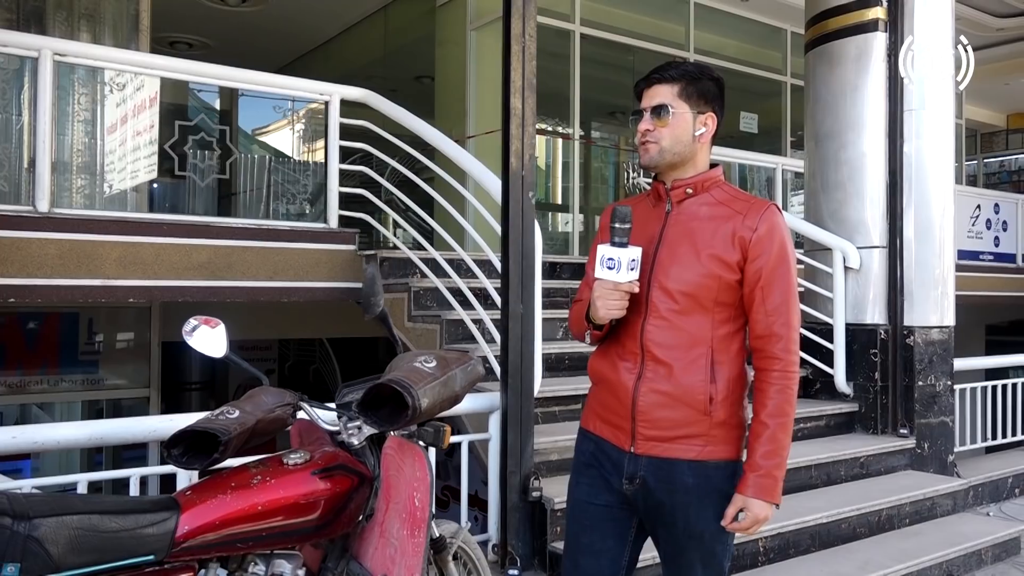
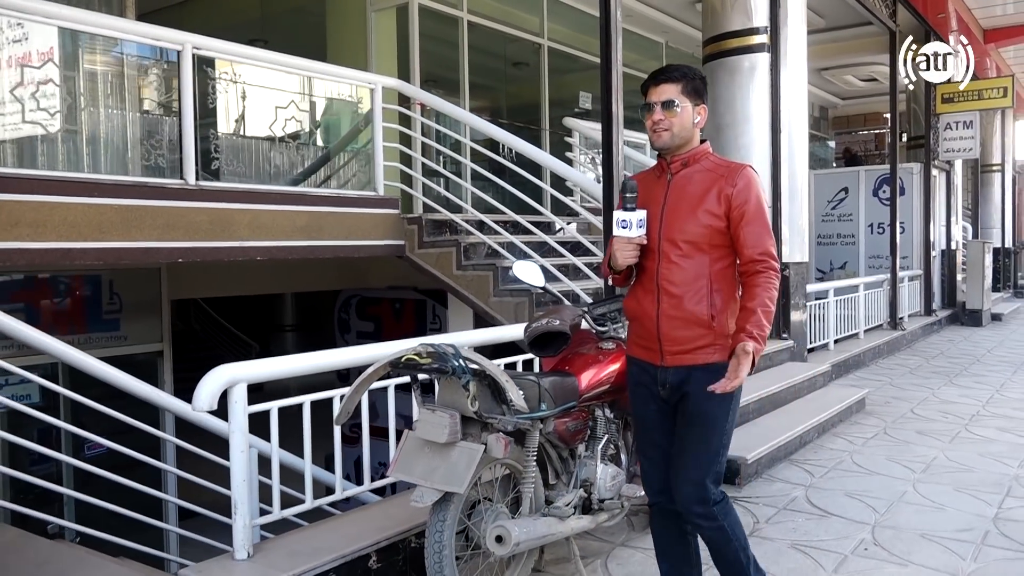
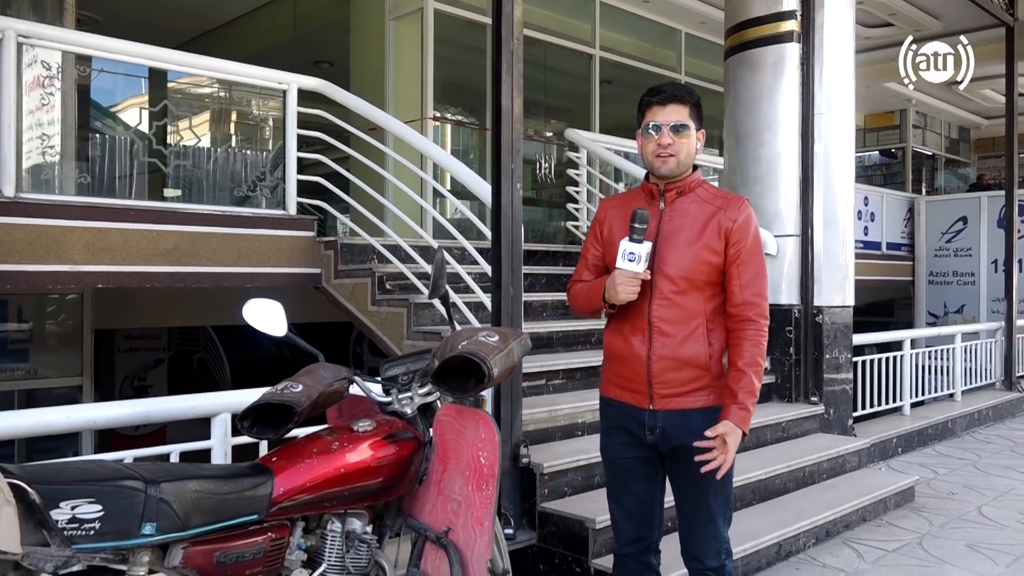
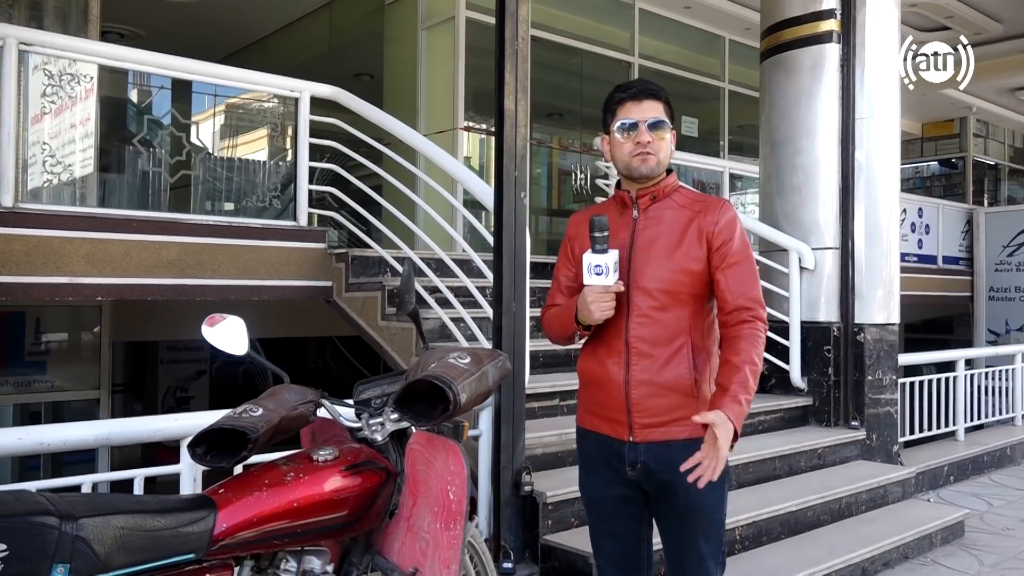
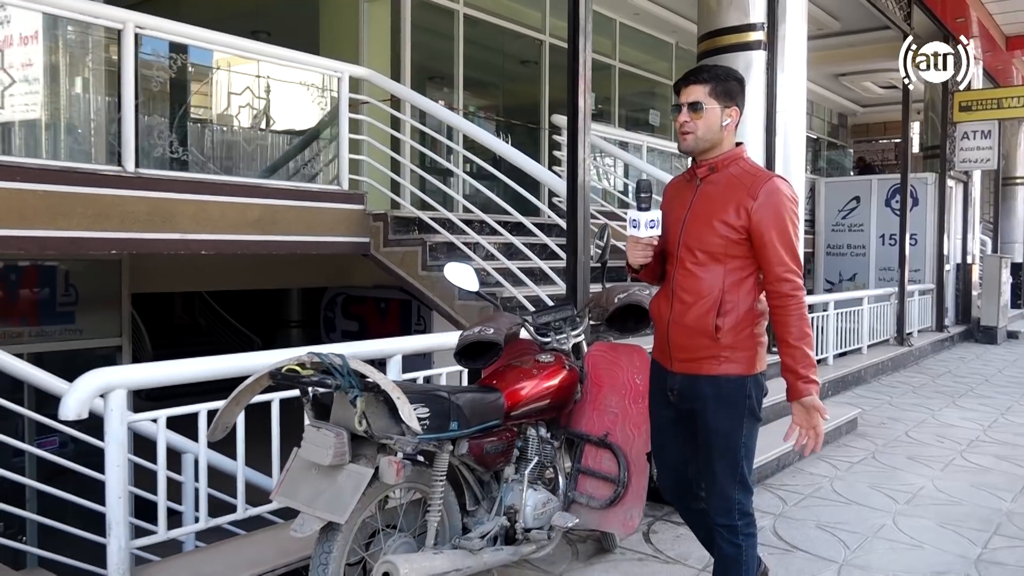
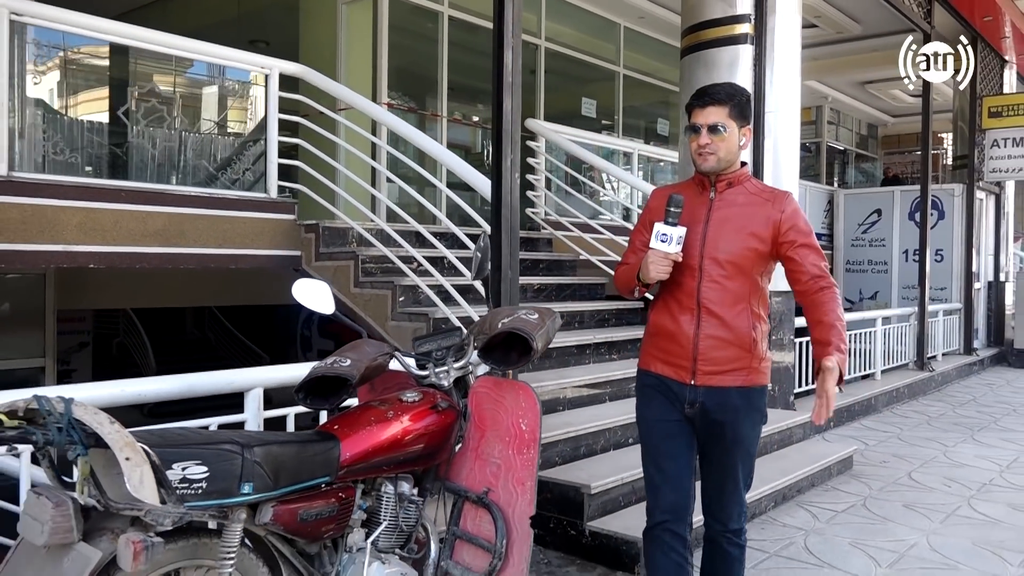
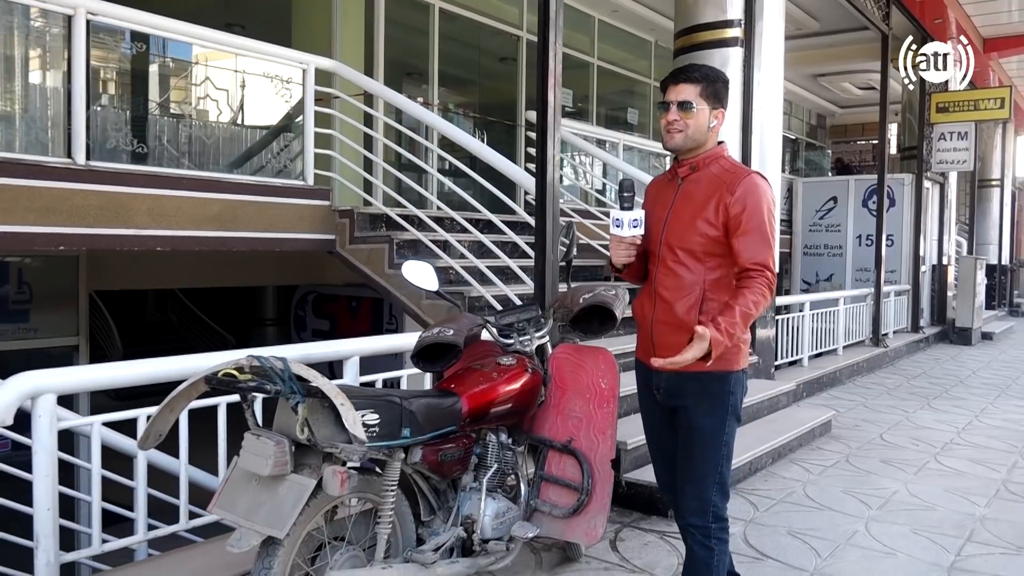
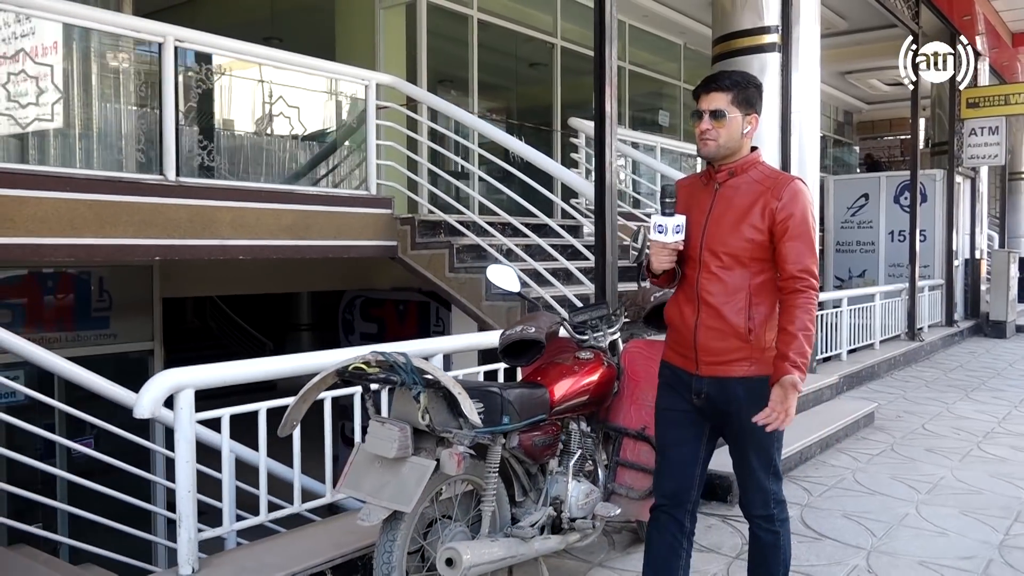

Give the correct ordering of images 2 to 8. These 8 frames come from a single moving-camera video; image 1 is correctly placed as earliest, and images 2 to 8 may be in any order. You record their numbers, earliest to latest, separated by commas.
4, 3, 6, 7, 5, 8, 2
